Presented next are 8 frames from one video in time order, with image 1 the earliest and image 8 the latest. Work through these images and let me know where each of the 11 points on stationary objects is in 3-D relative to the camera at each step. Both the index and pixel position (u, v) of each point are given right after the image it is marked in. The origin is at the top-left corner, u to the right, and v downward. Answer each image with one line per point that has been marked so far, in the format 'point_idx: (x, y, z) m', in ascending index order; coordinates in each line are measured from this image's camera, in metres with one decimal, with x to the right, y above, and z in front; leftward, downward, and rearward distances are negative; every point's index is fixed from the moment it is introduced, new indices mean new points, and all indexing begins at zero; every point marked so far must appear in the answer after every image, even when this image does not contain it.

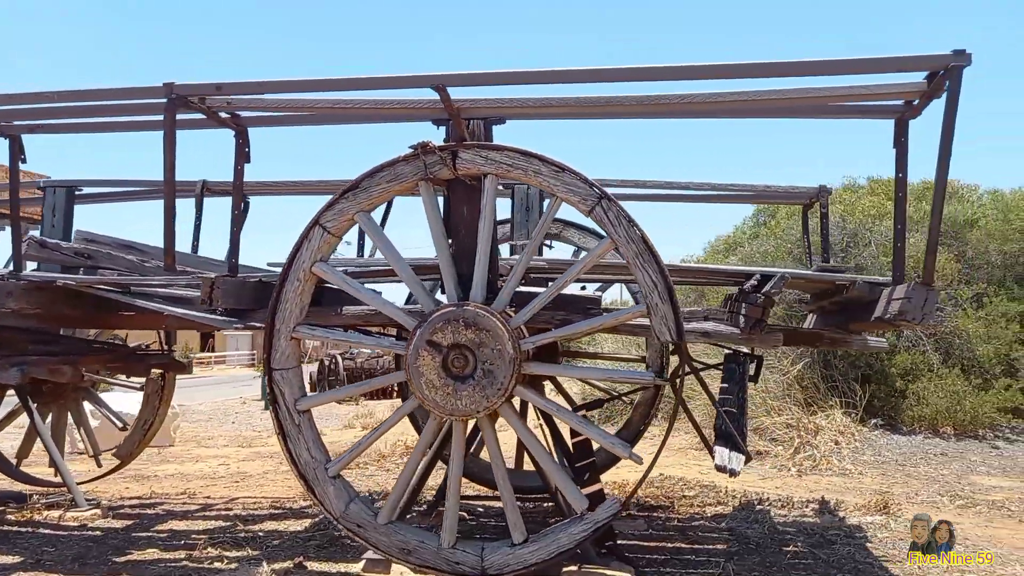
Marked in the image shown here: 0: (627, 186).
0: (+0.7, +0.7, +5.2) m
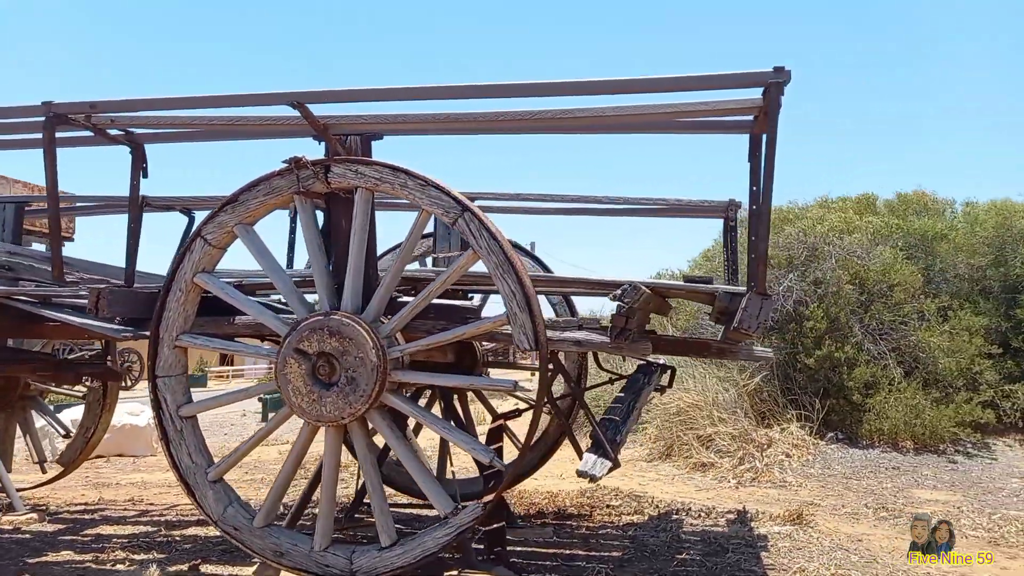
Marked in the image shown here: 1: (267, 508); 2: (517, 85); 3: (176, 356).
0: (+0.2, +0.6, +5.3) m
1: (-1.1, -1.0, +3.5) m
2: (0.0, +0.9, +3.3) m
3: (-1.6, -0.3, +3.6) m
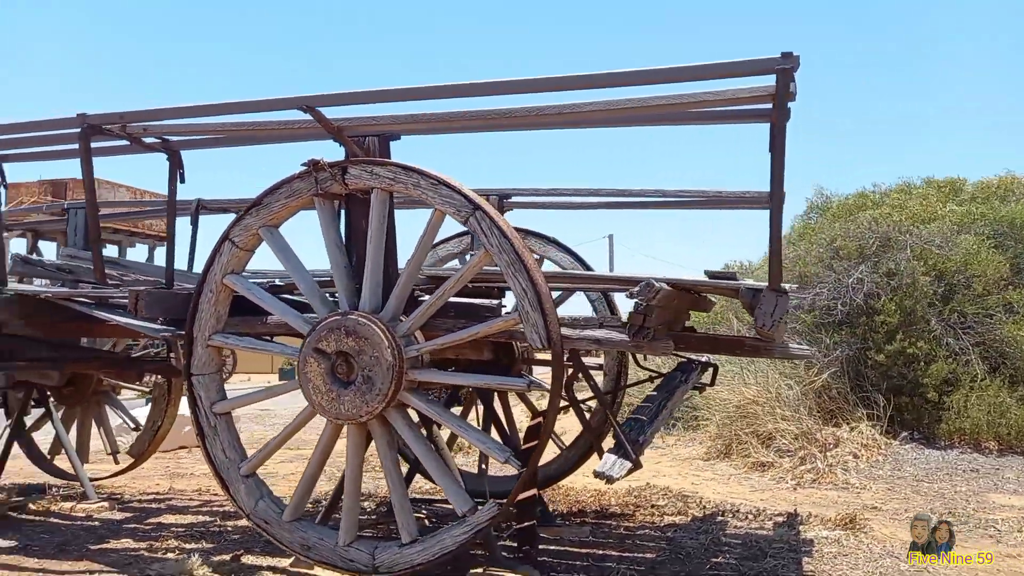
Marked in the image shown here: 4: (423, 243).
0: (+0.5, +0.6, +5.2) m
1: (-1.0, -1.0, +3.6) m
2: (+0.1, +0.9, +3.3) m
3: (-1.5, -0.3, +3.8) m
4: (-0.4, +0.2, +3.5) m
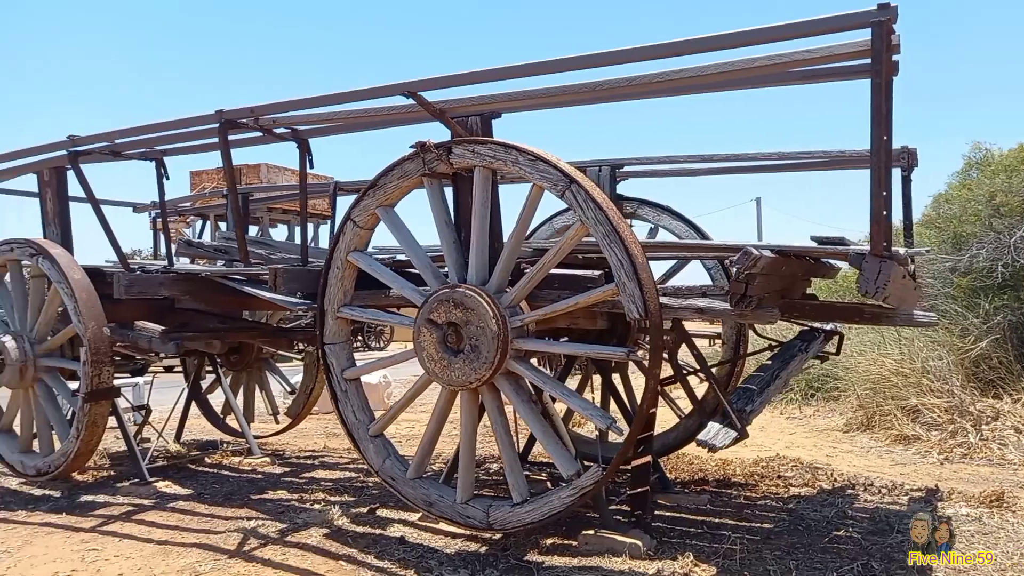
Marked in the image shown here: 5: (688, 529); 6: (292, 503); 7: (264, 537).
0: (+1.2, +0.8, +5.1) m
1: (-0.5, -0.9, +3.9) m
2: (+0.5, +1.0, +3.3) m
3: (-0.9, -0.2, +4.1) m
4: (+0.1, +0.3, +3.6) m
5: (+0.9, -1.2, +4.0) m
6: (-1.4, -1.3, +4.8) m
7: (-1.3, -1.3, +4.1) m
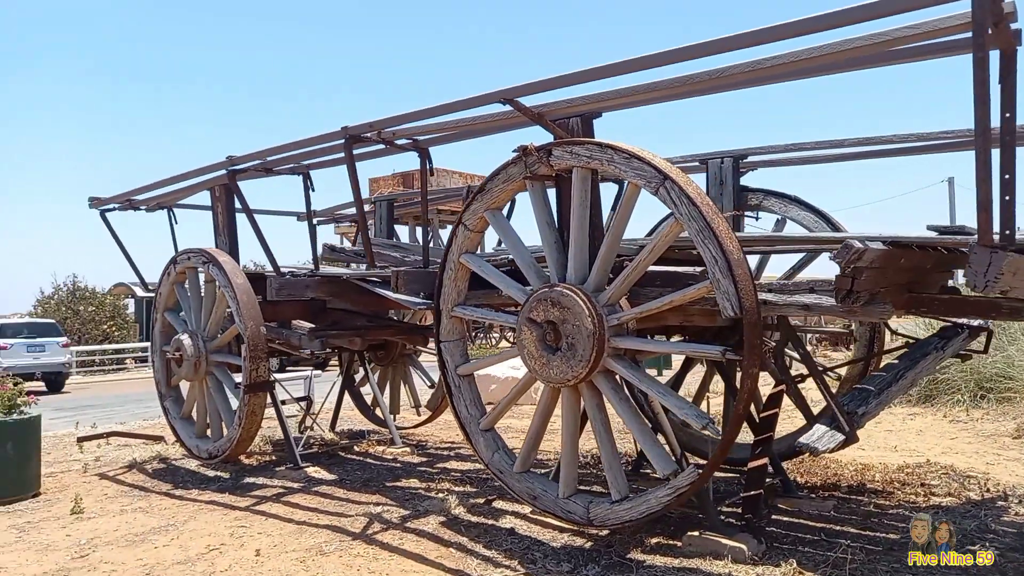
0: (+2.0, +0.9, +4.8) m
1: (0.0, -0.9, +4.0) m
2: (+0.8, +1.0, +3.3) m
3: (-0.3, -0.2, +4.3) m
4: (+0.5, +0.3, +3.6) m
5: (+1.4, -1.2, +3.8) m
6: (-0.6, -1.3, +5.1) m
7: (-0.7, -1.3, +4.4) m
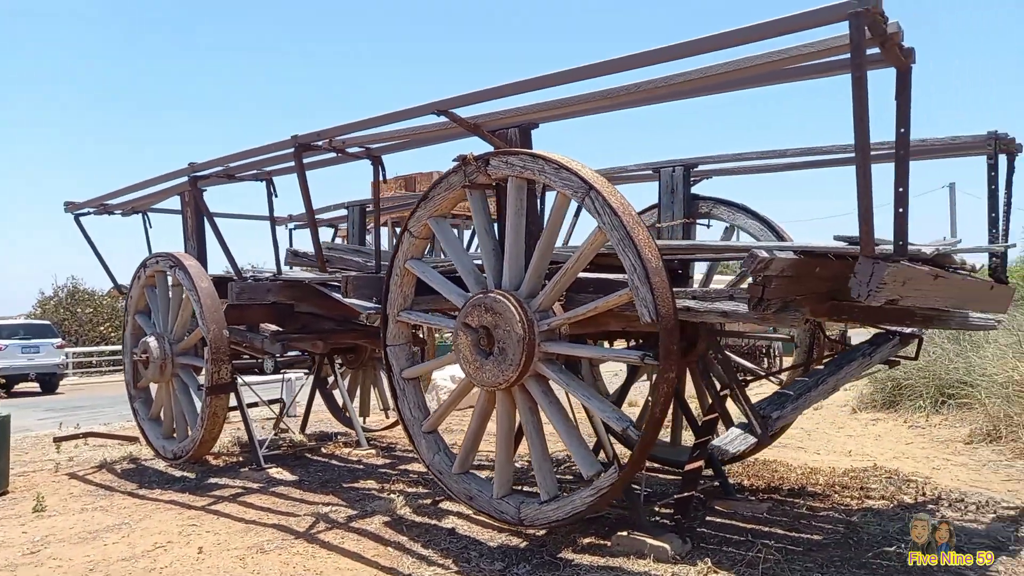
0: (+1.6, +0.8, +4.9) m
1: (-0.3, -0.9, +4.1) m
2: (+0.5, +1.0, +3.4) m
3: (-0.7, -0.2, +4.4) m
4: (+0.2, +0.3, +3.7) m
5: (+1.1, -1.3, +3.9) m
6: (-0.9, -1.4, +5.2) m
7: (-1.0, -1.4, +4.5) m
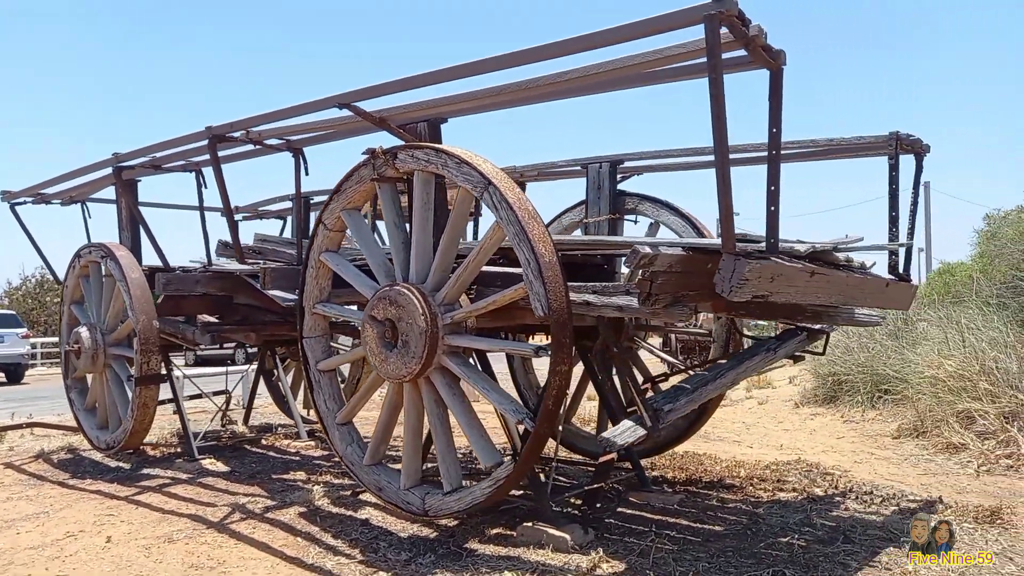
0: (+1.2, +0.9, +5.0) m
1: (-0.8, -0.9, +4.1) m
2: (+0.1, +1.0, +3.4) m
3: (-1.1, -0.2, +4.4) m
4: (-0.3, +0.3, +3.7) m
5: (+0.6, -1.2, +4.0) m
6: (-1.4, -1.3, +5.2) m
7: (-1.5, -1.3, +4.5) m
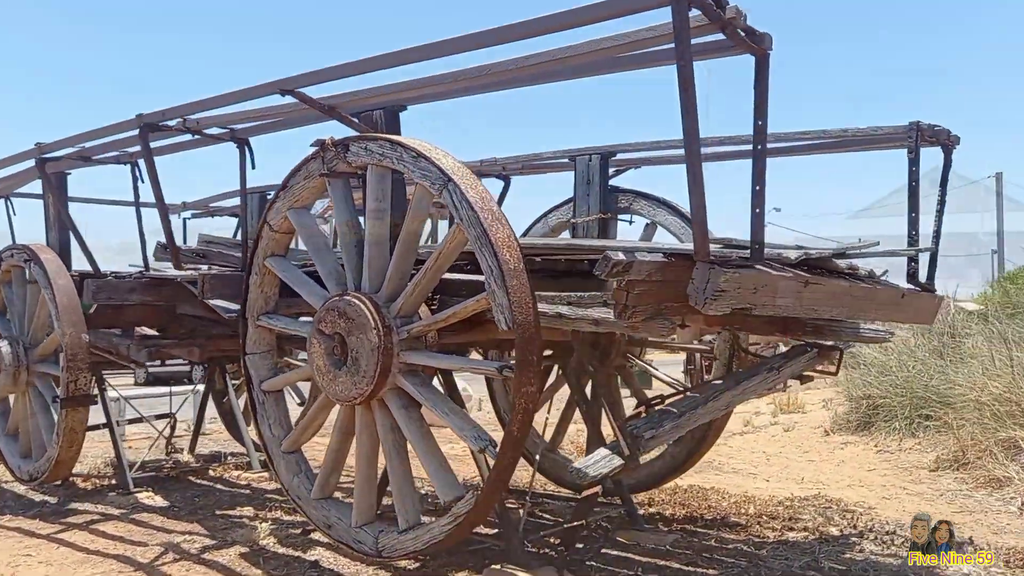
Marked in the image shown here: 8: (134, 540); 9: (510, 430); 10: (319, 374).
0: (+1.0, +0.8, +4.5) m
1: (-0.9, -0.9, +3.6) m
2: (0.0, +1.0, +2.9) m
3: (-1.3, -0.2, +3.9) m
4: (-0.4, +0.3, +3.2) m
5: (+0.5, -1.3, +3.4) m
6: (-1.6, -1.4, +4.6) m
7: (-1.7, -1.4, +3.9) m
8: (-2.1, -1.4, +4.2) m
9: (0.0, -0.5, +2.8) m
10: (-0.8, -0.4, +3.4) m
